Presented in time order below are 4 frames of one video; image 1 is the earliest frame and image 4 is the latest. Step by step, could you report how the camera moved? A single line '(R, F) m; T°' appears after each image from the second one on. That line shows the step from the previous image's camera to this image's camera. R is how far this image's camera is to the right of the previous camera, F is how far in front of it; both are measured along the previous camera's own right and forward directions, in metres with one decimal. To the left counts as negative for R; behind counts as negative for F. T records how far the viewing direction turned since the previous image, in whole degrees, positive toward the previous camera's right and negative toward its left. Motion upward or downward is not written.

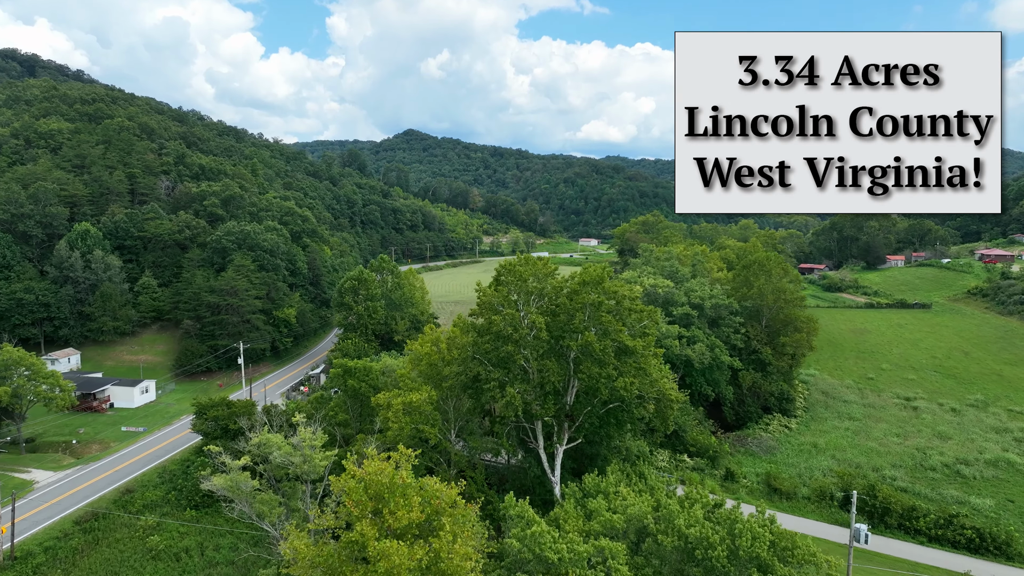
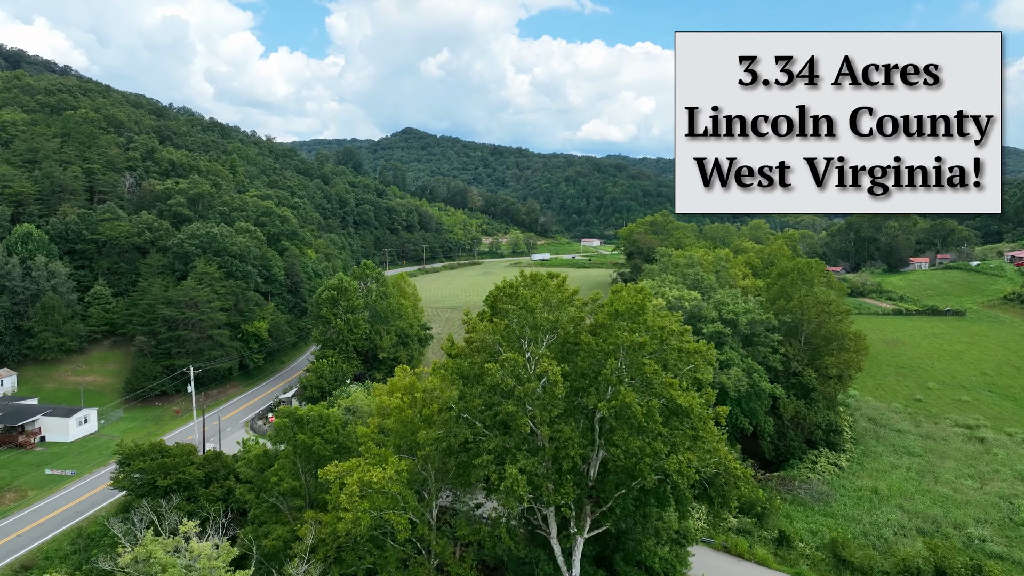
(0.0, +5.4) m; 0°
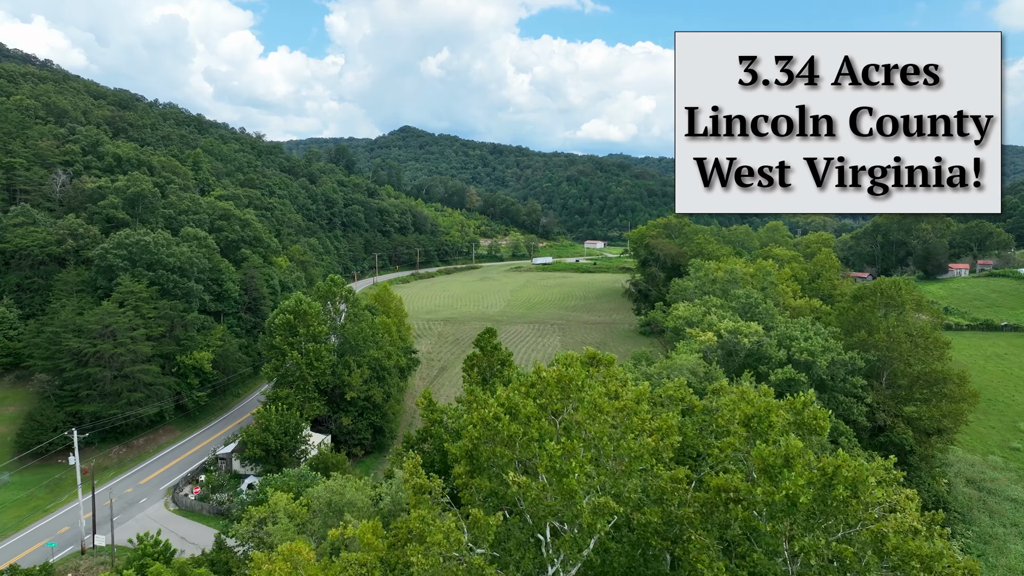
(0.0, +7.8) m; 0°
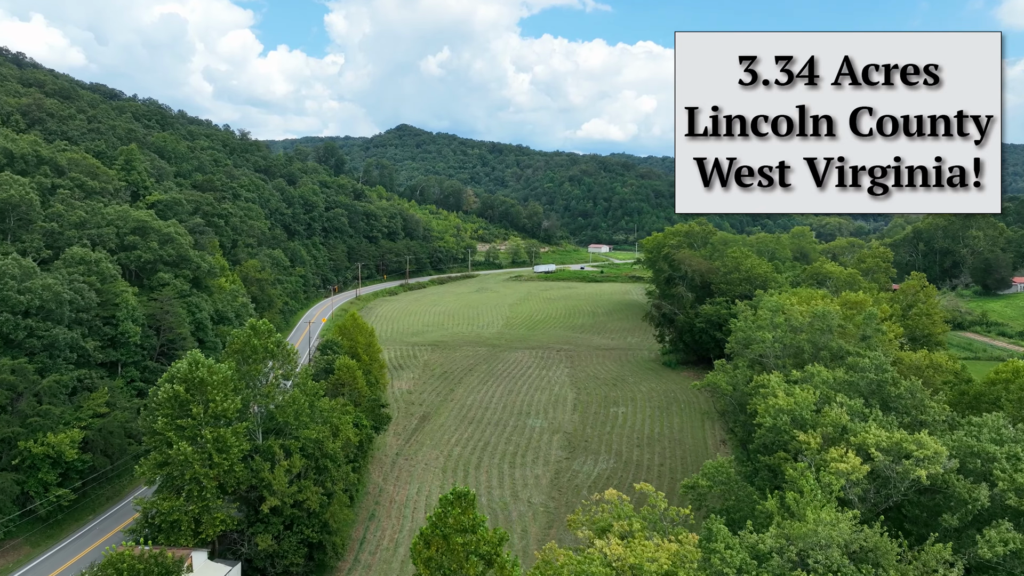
(+0.1, +10.3) m; 0°
